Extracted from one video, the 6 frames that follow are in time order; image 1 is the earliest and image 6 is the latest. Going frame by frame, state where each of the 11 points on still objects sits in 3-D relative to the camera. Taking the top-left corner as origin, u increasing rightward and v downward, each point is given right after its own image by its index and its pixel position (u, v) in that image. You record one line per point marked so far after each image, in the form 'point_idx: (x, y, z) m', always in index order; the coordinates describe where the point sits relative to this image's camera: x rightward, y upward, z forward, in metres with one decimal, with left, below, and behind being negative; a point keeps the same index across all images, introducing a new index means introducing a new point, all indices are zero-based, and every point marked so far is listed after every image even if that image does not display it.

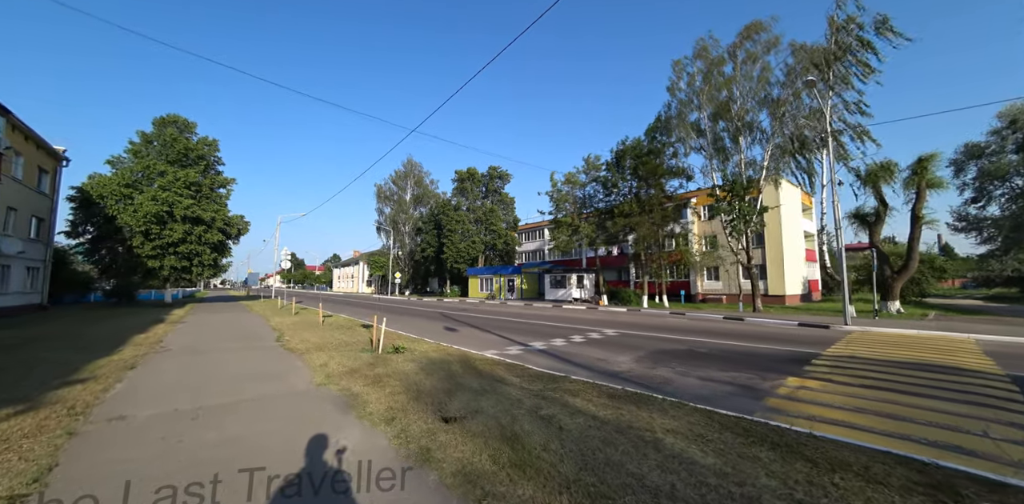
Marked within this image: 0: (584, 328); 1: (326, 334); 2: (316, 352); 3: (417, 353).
0: (+2.9, -3.1, +16.5) m
1: (-5.9, -2.6, +12.8) m
2: (-4.8, -2.5, +9.9) m
3: (-2.2, -2.4, +9.5) m
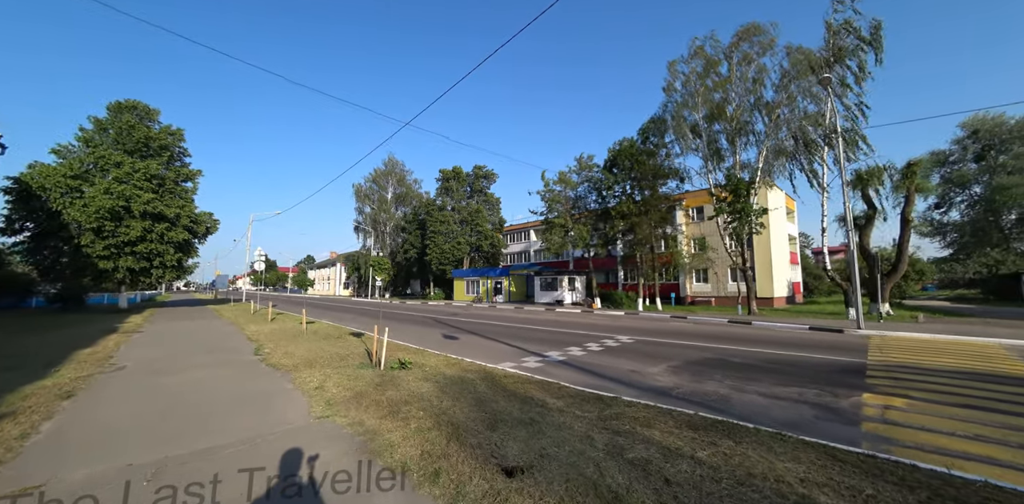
0: (+3.1, -3.2, +15.4) m
1: (-5.5, -2.6, +11.2) m
2: (-4.3, -2.4, +8.3) m
3: (-1.7, -2.4, +8.1) m
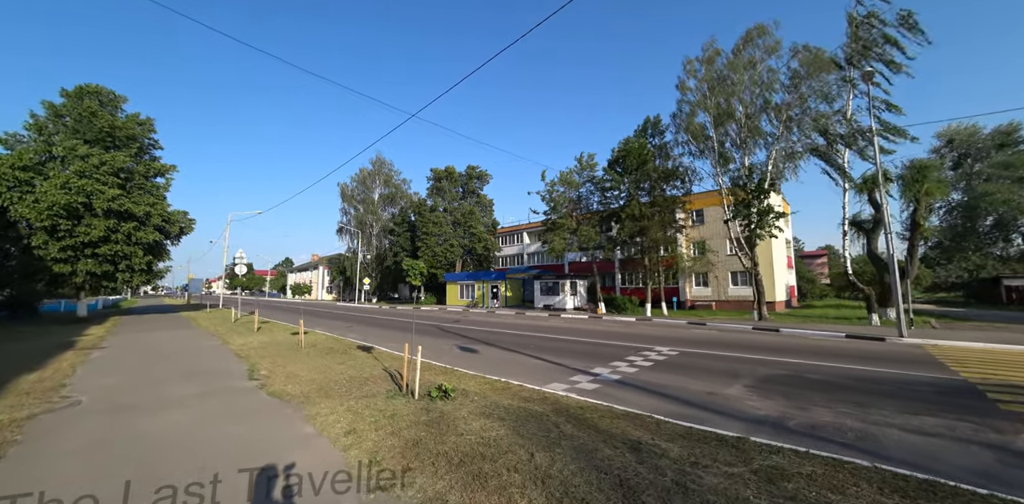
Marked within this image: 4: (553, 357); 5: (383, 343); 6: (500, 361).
0: (+3.9, -3.2, +14.0) m
1: (-4.5, -2.6, +9.4) m
2: (-3.1, -2.4, +6.6) m
3: (-0.5, -2.4, +6.5) m
4: (+1.3, -3.0, +11.5) m
5: (-4.7, -3.3, +14.8) m
6: (-0.3, -3.0, +11.0) m
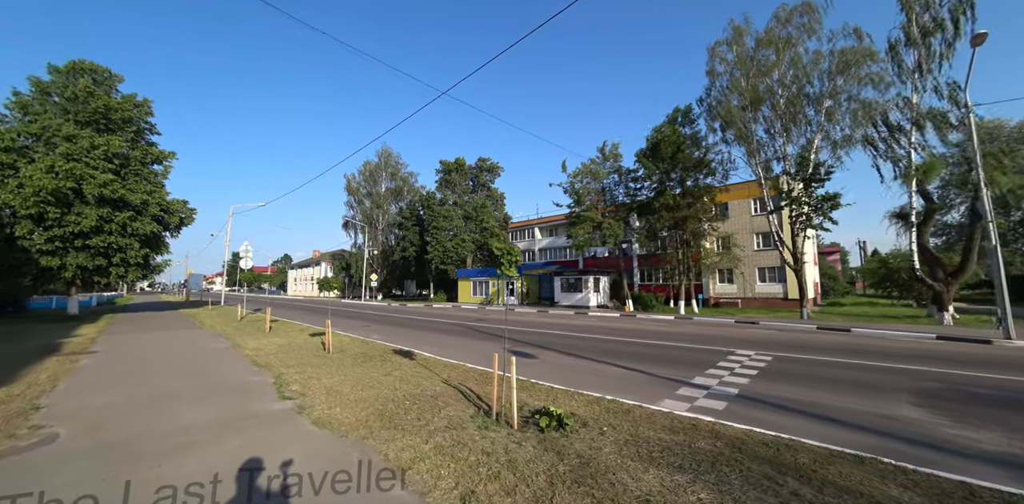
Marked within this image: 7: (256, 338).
0: (+5.5, -2.9, +12.2) m
1: (-2.8, -2.3, +7.5) m
2: (-1.5, -2.1, +4.8) m
3: (+1.2, -2.1, +4.7) m
4: (+3.0, -2.7, +9.7) m
5: (-3.0, -3.0, +12.9) m
6: (+1.4, -2.7, +9.2) m
7: (-8.1, -2.7, +12.8) m
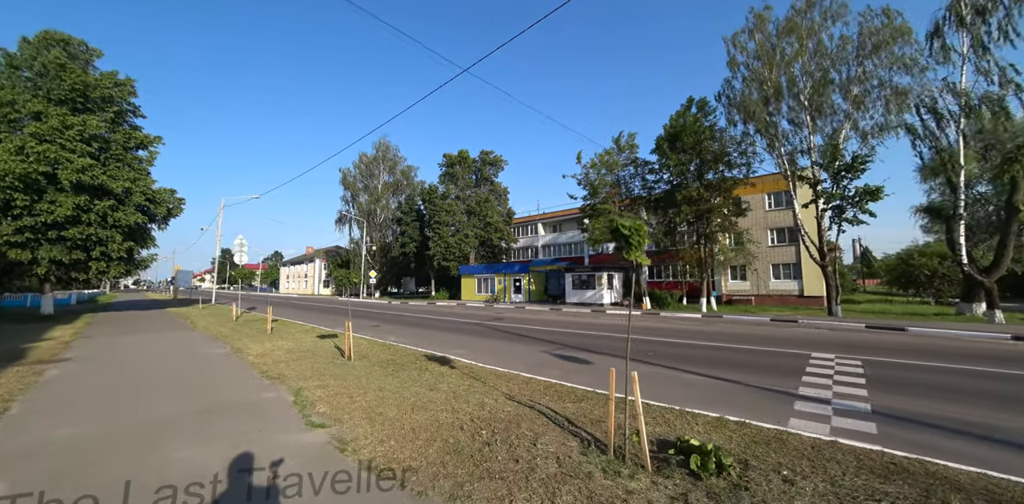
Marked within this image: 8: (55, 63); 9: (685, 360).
0: (+6.6, -2.7, +10.9) m
1: (-1.7, -2.1, +6.0) m
2: (-0.2, -1.9, +3.3) m
3: (+2.4, -1.9, +3.2) m
4: (+4.1, -2.4, +8.3) m
5: (-2.0, -2.7, +11.4) m
6: (+2.5, -2.4, +7.8) m
7: (-7.0, -2.4, +11.1) m
8: (-21.7, +8.8, +19.1) m
9: (+4.1, -2.5, +9.6) m
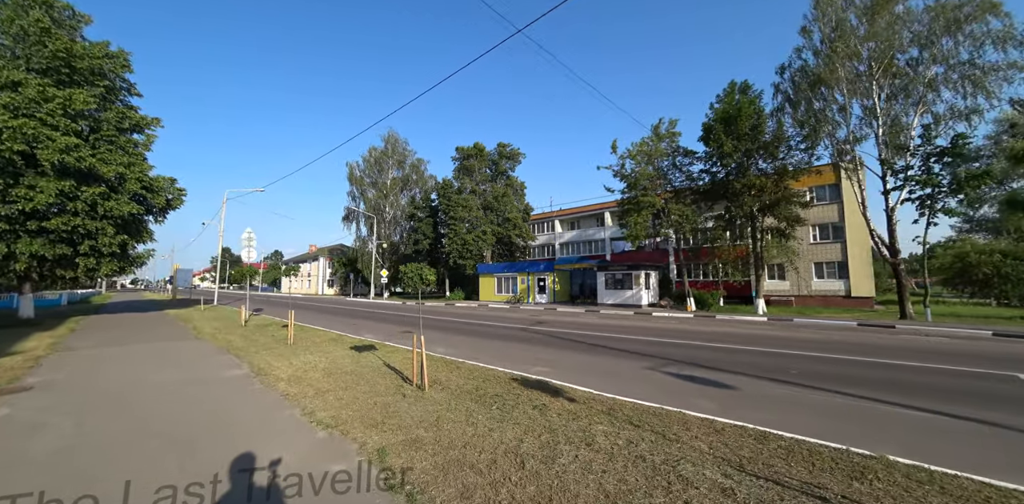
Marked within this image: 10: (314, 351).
0: (+8.6, -2.4, +8.5) m
1: (+0.4, -1.9, +3.7) m
2: (+1.9, -1.7, +0.9) m
3: (+4.5, -1.6, +0.9) m
4: (+6.1, -2.2, +5.9) m
5: (+0.1, -2.5, +9.1) m
6: (+4.6, -2.2, +5.4) m
7: (-5.0, -2.2, +8.8) m
8: (-19.7, +9.1, +16.6) m
9: (+6.1, -2.3, +7.2) m
10: (-4.6, -2.2, +9.3) m
